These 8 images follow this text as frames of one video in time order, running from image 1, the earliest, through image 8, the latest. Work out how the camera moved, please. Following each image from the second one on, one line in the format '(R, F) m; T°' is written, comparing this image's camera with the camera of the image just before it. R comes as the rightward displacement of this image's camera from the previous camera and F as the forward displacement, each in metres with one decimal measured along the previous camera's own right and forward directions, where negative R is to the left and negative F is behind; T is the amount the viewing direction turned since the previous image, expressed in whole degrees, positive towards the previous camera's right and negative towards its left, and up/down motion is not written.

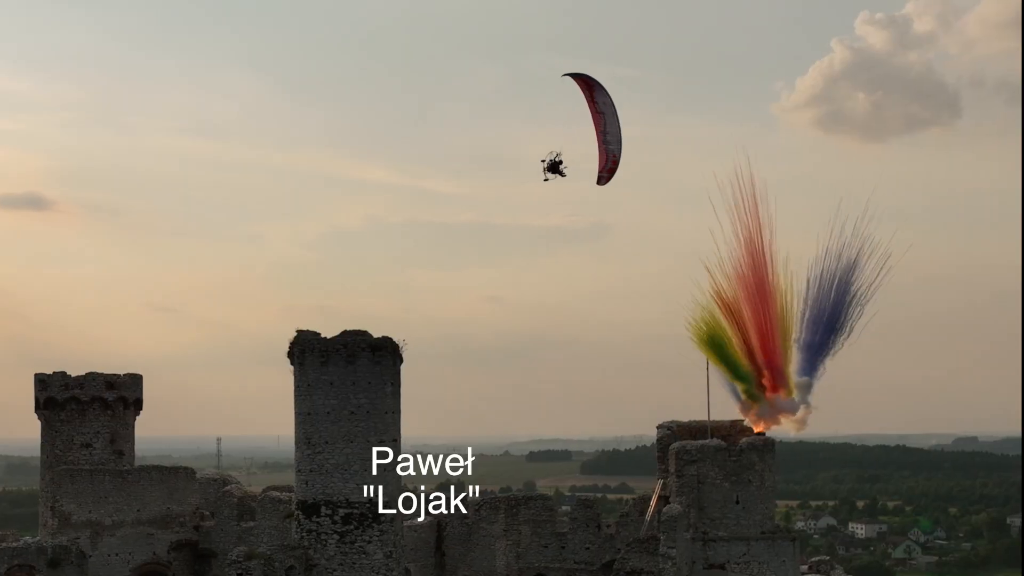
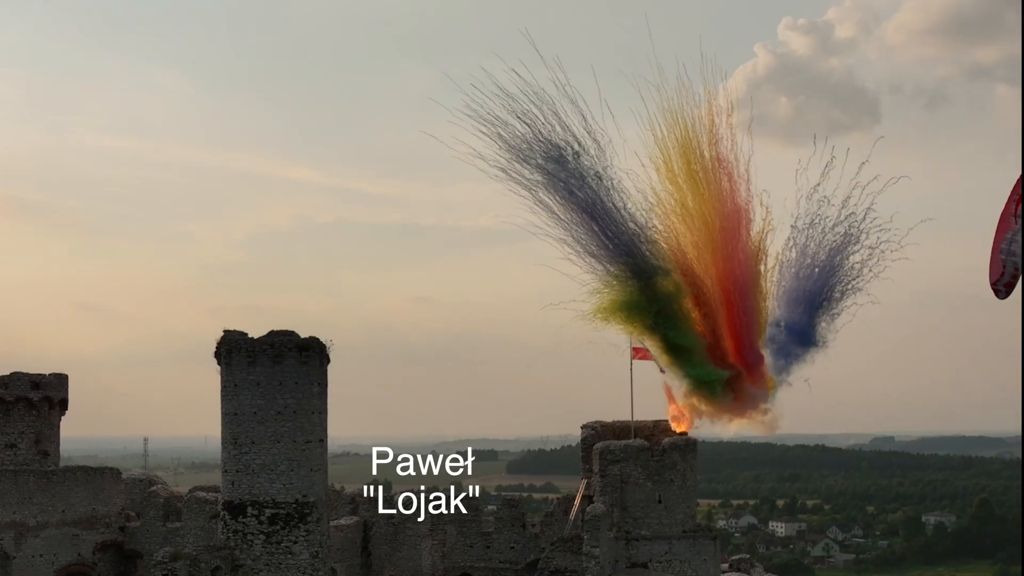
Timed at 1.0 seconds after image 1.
(+0.2, -0.3) m; +3°
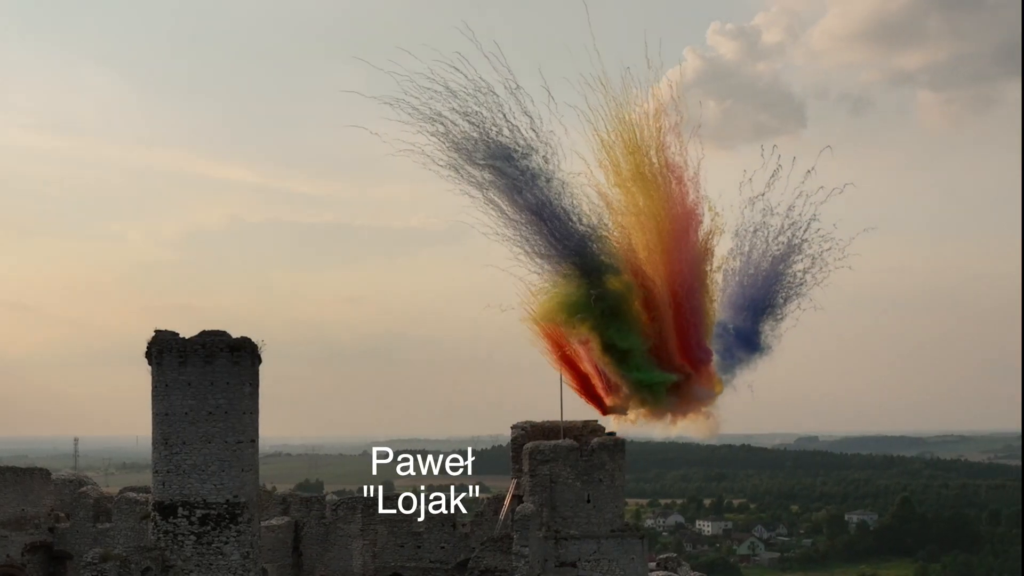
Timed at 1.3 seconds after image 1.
(+0.2, -0.3) m; +3°
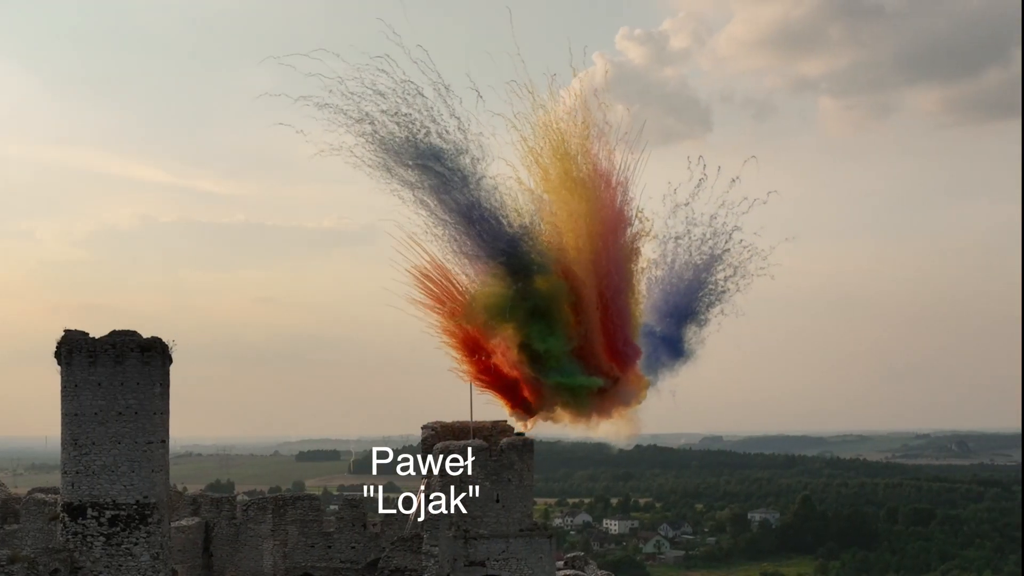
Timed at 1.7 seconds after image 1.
(+0.1, -0.5) m; +4°
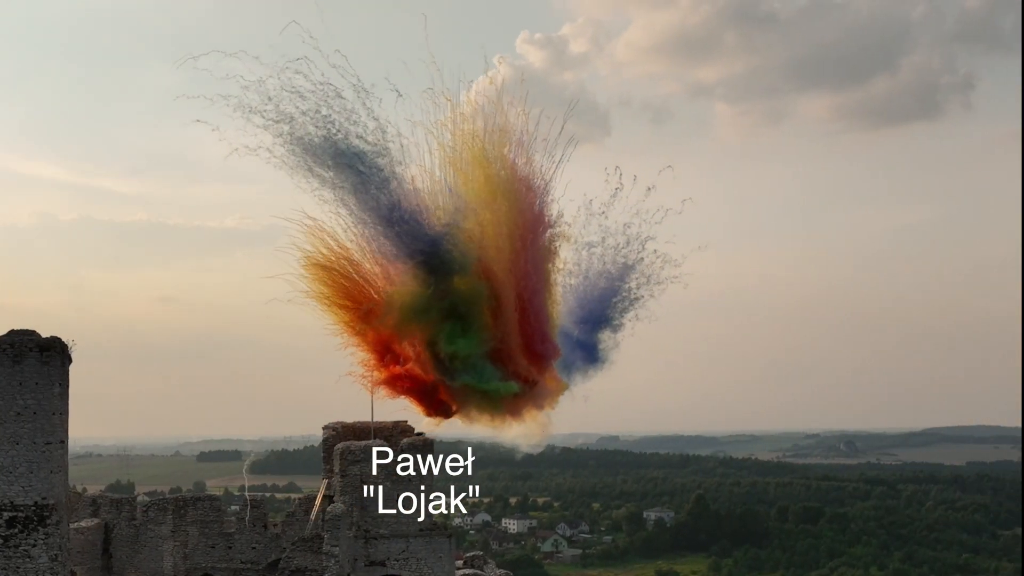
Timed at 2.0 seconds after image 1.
(0.0, -0.5) m; +5°
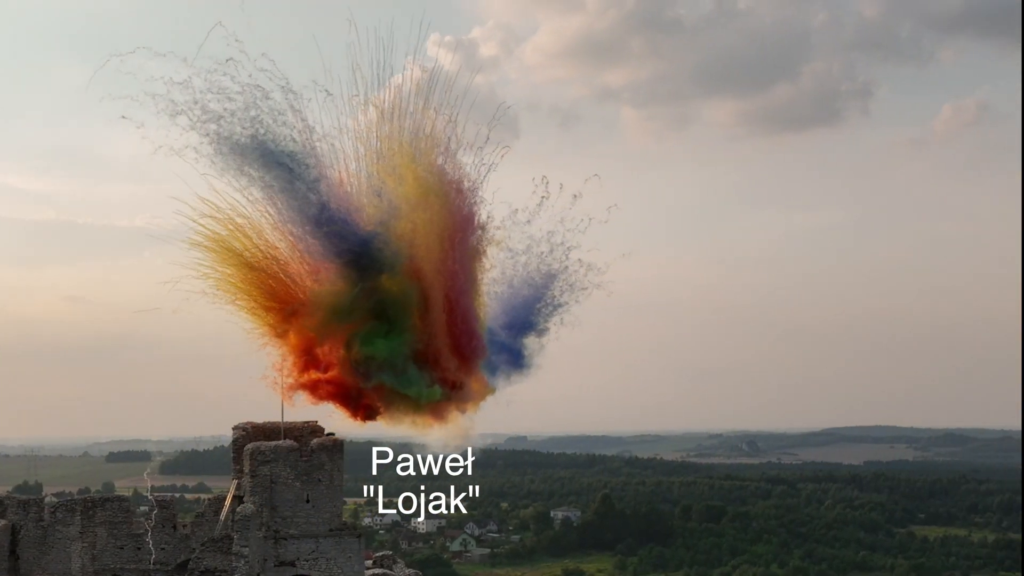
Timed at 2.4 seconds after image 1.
(-0.1, -0.4) m; +4°
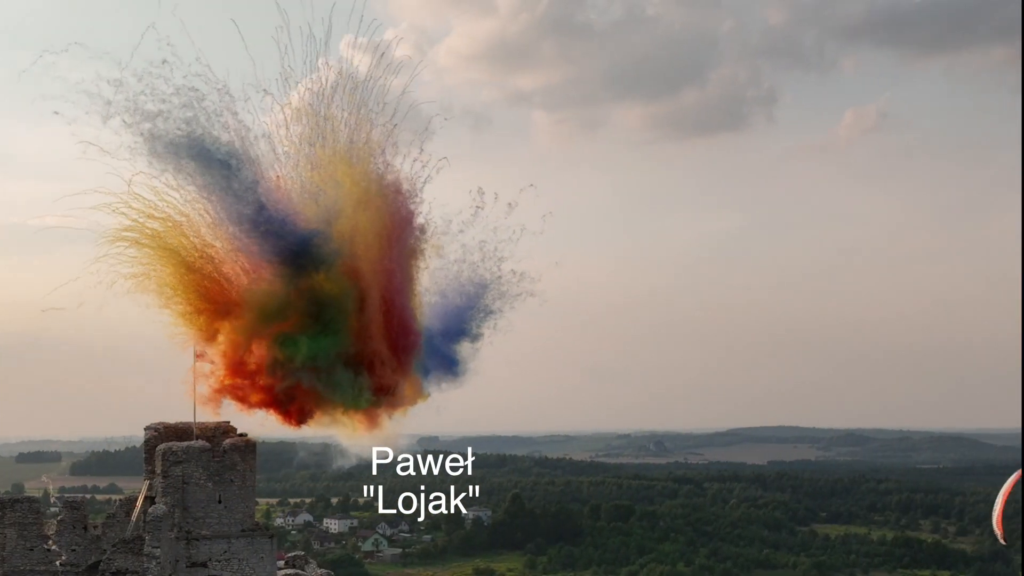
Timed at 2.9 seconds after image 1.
(-0.1, -0.4) m; +4°
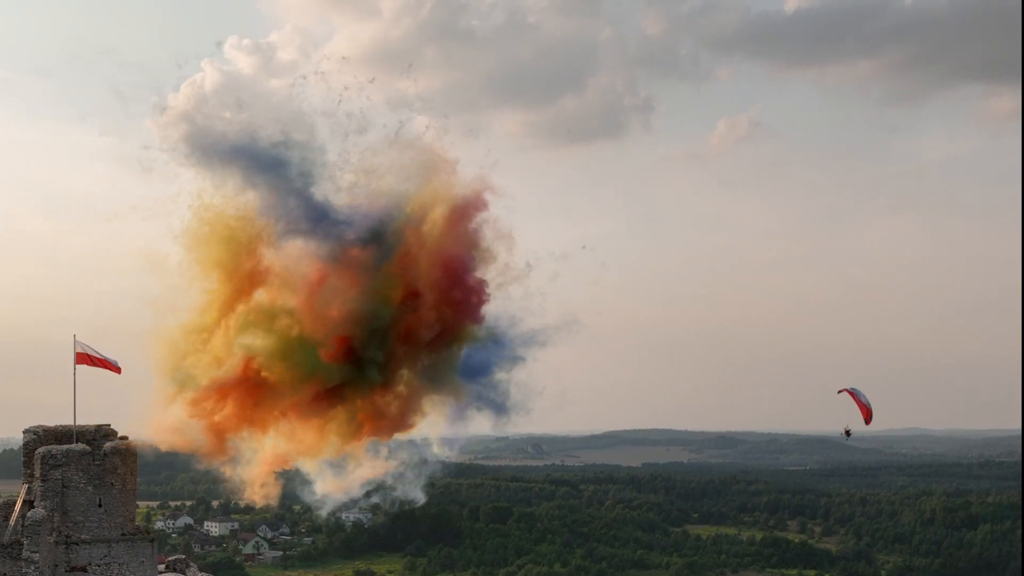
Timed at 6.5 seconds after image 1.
(-0.2, -0.6) m; +6°
